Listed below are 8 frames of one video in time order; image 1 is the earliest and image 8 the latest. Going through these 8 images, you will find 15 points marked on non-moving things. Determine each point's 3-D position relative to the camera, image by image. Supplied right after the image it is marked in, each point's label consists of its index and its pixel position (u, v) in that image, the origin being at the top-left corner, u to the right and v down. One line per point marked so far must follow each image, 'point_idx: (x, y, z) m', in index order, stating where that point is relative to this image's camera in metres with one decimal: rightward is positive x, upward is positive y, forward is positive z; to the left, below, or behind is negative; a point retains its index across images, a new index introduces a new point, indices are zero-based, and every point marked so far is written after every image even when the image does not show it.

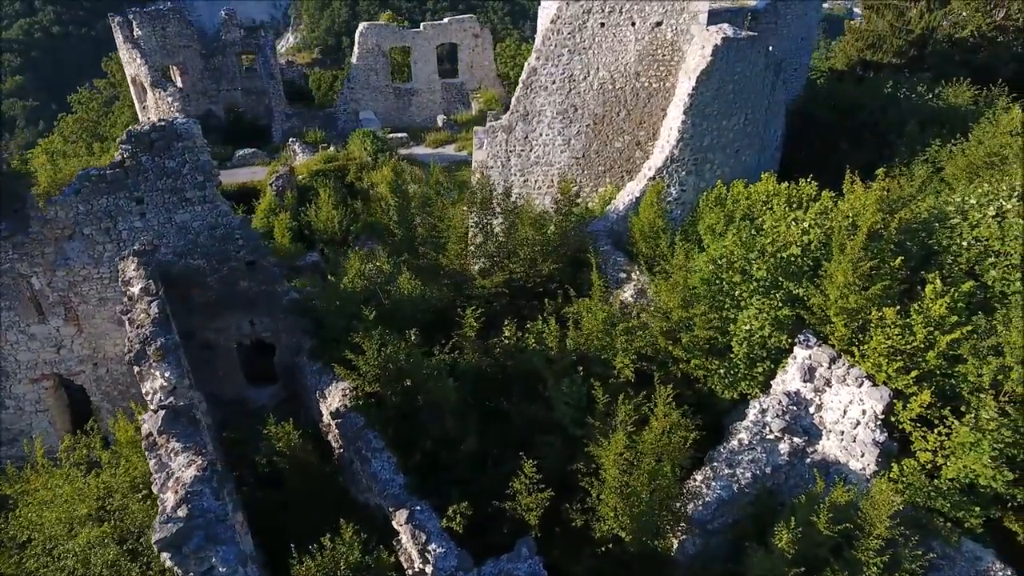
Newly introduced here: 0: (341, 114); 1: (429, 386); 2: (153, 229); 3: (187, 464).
0: (-4.8, +4.8, +17.5) m
1: (-0.7, -0.8, +5.2) m
2: (-3.4, +0.5, +5.9) m
3: (-1.7, -0.9, +3.3) m
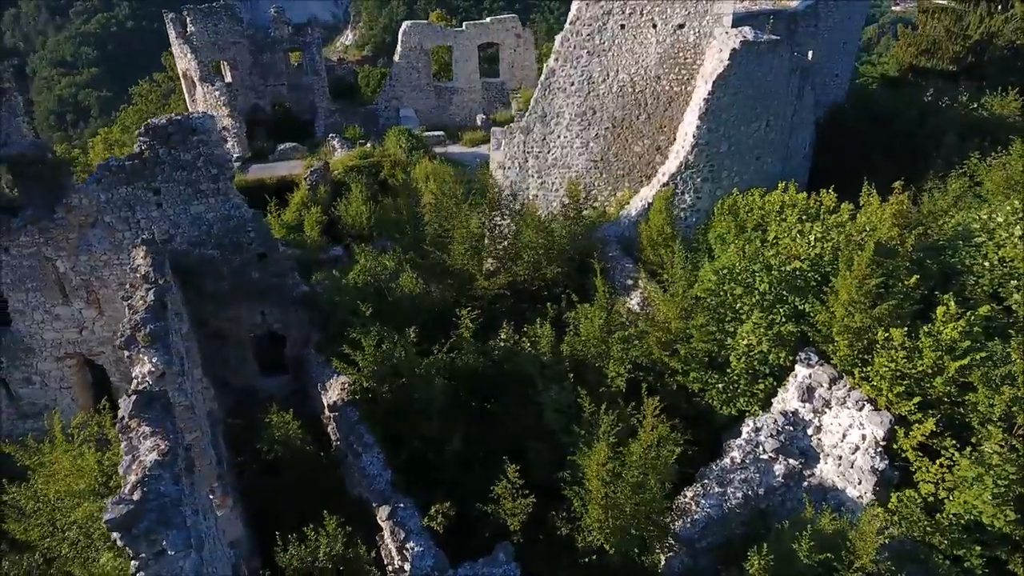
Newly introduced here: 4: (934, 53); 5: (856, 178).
0: (-3.7, +5.0, +17.8) m
1: (-0.8, -0.8, +5.2) m
2: (-3.3, +0.7, +6.1) m
3: (-1.9, -0.9, +3.4) m
4: (+8.1, +4.5, +12.0) m
5: (+4.1, +1.3, +7.5) m
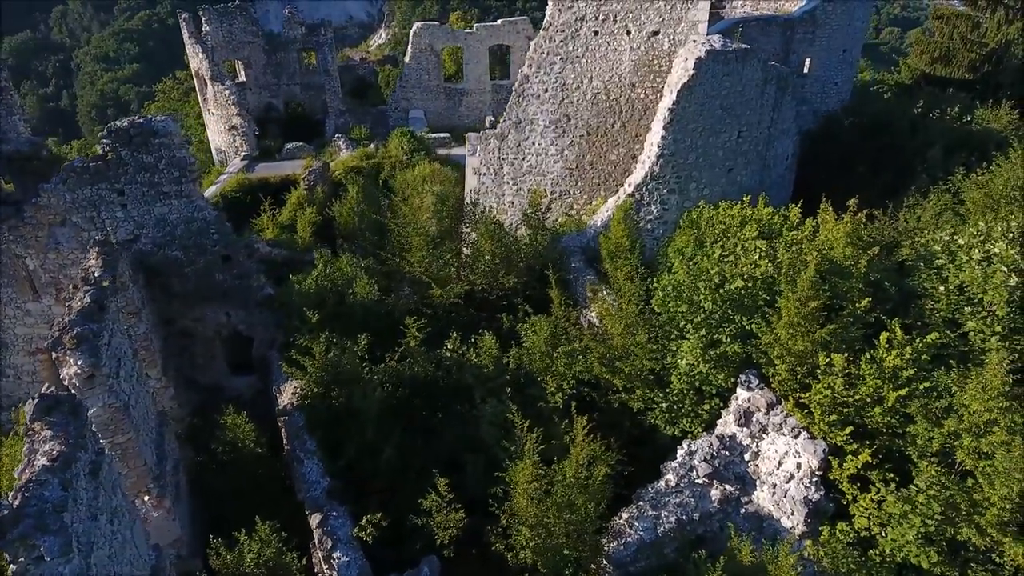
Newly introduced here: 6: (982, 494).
0: (-3.4, +5.0, +17.9) m
1: (-1.2, -0.9, +5.2) m
2: (-3.7, +0.7, +6.2) m
3: (-2.5, -0.9, +3.4) m
4: (+8.0, +4.2, +11.5) m
5: (+3.8, +1.1, +7.2) m
6: (+2.8, -1.2, +3.8) m
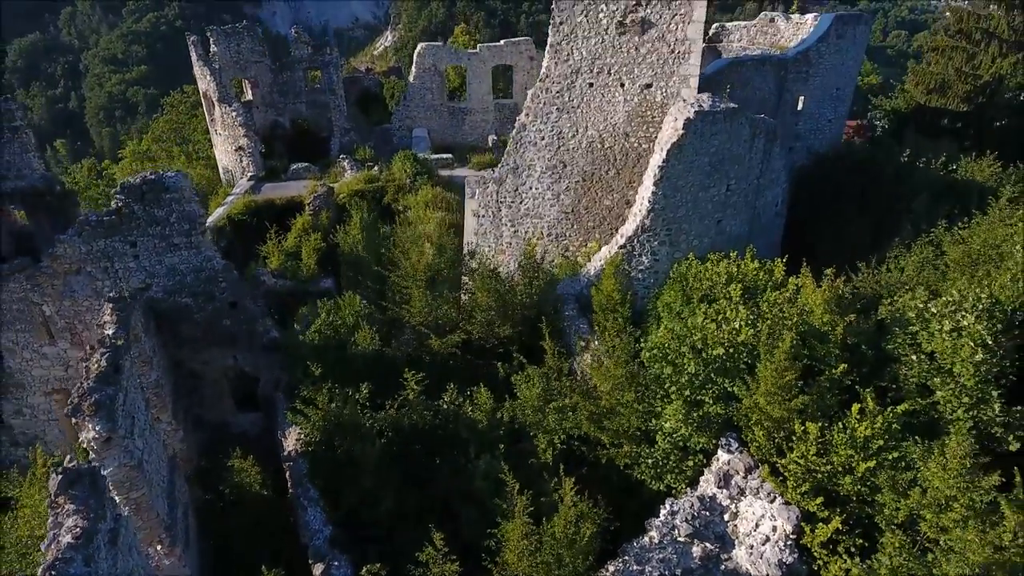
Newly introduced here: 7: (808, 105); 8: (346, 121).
0: (-3.4, +4.6, +18.2) m
1: (-1.3, -1.3, +5.4) m
2: (-3.8, +0.2, +6.4) m
3: (-2.6, -1.4, +3.7) m
4: (+8.0, +3.7, +11.7) m
5: (+3.8, +0.6, +7.5) m
6: (+2.7, -1.8, +4.0) m
7: (+4.5, +2.8, +9.5) m
8: (-4.8, +4.8, +18.3) m
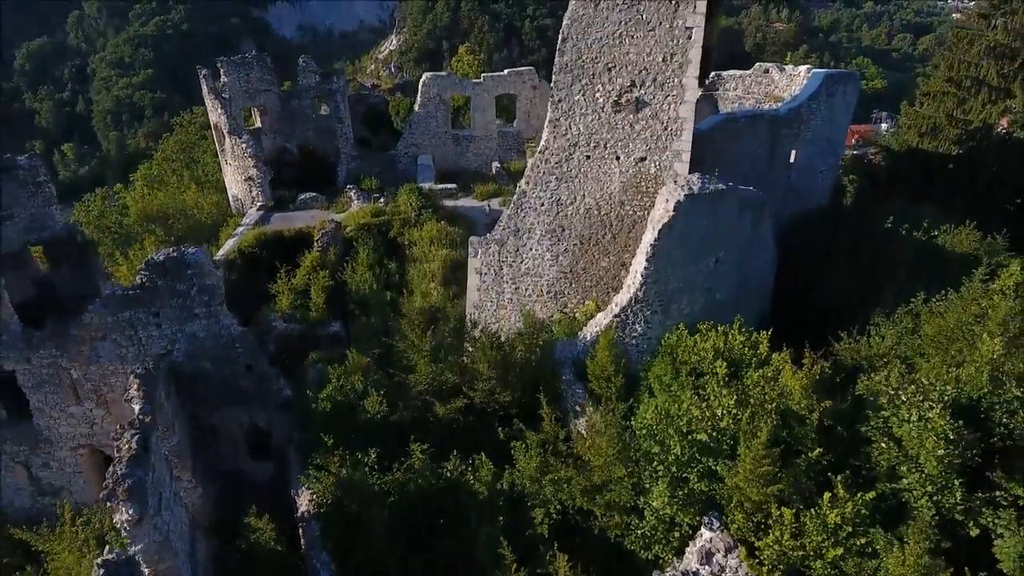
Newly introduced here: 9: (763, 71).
0: (-3.3, +3.9, +18.6) m
1: (-1.3, -2.1, +5.8) m
2: (-3.7, -0.5, +6.8) m
3: (-2.6, -2.1, +4.1) m
4: (+8.1, +2.9, +12.0) m
5: (+3.8, -0.2, +7.8) m
6: (+2.7, -2.5, +4.4) m
7: (+4.5, +2.0, +9.8) m
8: (-4.7, +4.2, +18.7) m
9: (+4.3, +3.7, +10.9) m
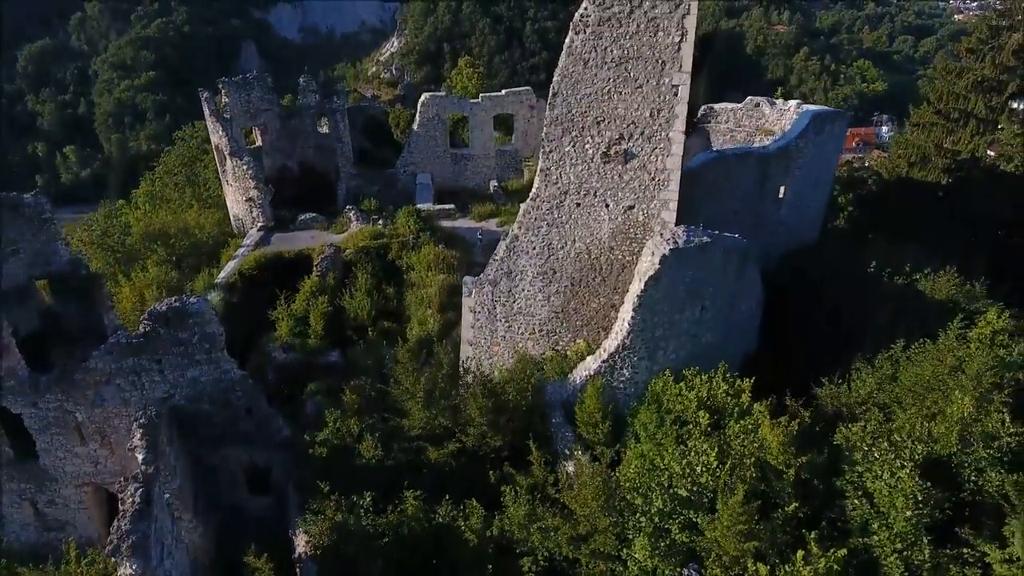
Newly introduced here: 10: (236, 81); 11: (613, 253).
0: (-3.3, +3.4, +18.8) m
1: (-1.4, -2.6, +6.0) m
2: (-3.8, -1.1, +7.1) m
3: (-2.7, -2.6, +4.3) m
4: (+8.0, +2.4, +12.2) m
5: (+3.7, -0.7, +8.0) m
6: (+2.6, -3.0, +4.6) m
7: (+4.4, +1.5, +10.0) m
8: (-4.8, +3.7, +18.9) m
9: (+4.2, +3.2, +11.1) m
10: (-7.5, +5.6, +17.1) m
11: (+1.2, +0.4, +7.8) m
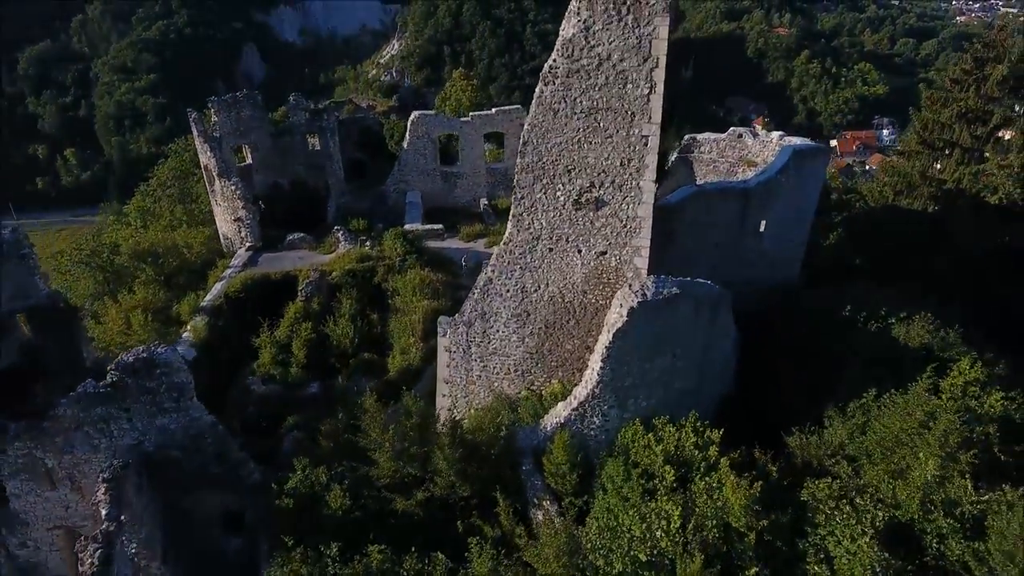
0: (-3.6, +2.9, +18.8) m
1: (-1.8, -3.1, +6.0) m
2: (-4.2, -1.6, +7.1) m
3: (-3.1, -3.2, +4.3) m
4: (+7.7, +1.8, +12.2) m
5: (+3.3, -1.2, +8.0) m
6: (+2.2, -3.6, +4.6) m
7: (+4.1, +1.0, +10.0) m
8: (-5.1, +3.2, +18.9) m
9: (+3.9, +2.7, +11.0) m
10: (-7.8, +5.1, +17.1) m
11: (+0.9, -0.1, +7.7) m
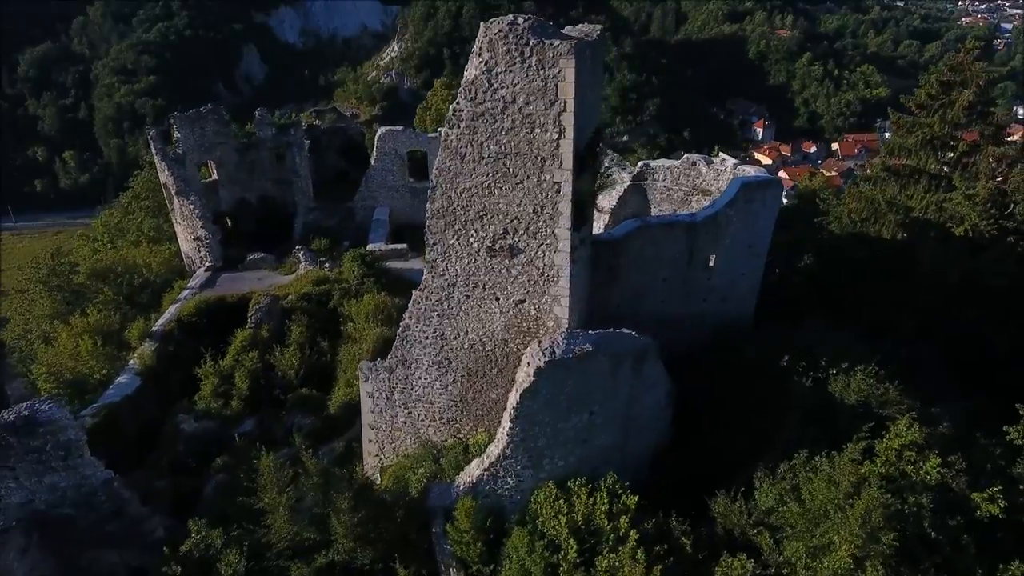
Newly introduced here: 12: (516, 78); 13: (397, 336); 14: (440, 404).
0: (-4.5, +2.3, +18.4) m
1: (-2.8, -3.7, +5.7) m
2: (-5.2, -2.1, +6.7) m
3: (-4.1, -3.7, +3.9) m
4: (+6.8, +1.2, +11.7) m
5: (+2.4, -1.8, +7.6) m
6: (+1.2, -4.2, +4.1) m
7: (+3.2, +0.4, +9.6) m
8: (-5.9, +2.6, +18.5) m
9: (+3.0, +2.1, +10.6) m
10: (-8.6, +4.6, +16.8) m
11: (-0.1, -0.7, +7.3) m
12: (0.0, +2.0, +6.0) m
13: (-1.4, -0.6, +7.8) m
14: (-0.9, -1.5, +8.0) m
